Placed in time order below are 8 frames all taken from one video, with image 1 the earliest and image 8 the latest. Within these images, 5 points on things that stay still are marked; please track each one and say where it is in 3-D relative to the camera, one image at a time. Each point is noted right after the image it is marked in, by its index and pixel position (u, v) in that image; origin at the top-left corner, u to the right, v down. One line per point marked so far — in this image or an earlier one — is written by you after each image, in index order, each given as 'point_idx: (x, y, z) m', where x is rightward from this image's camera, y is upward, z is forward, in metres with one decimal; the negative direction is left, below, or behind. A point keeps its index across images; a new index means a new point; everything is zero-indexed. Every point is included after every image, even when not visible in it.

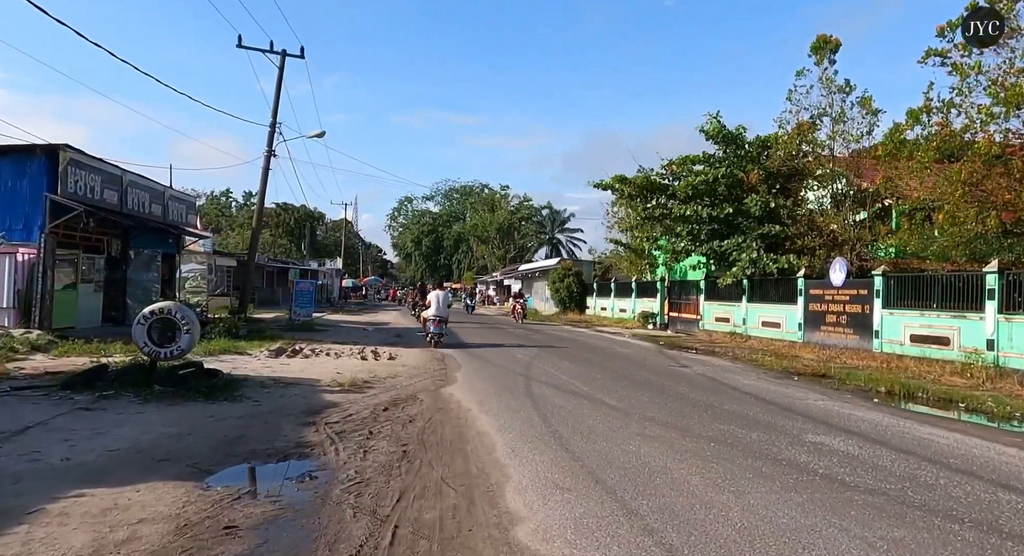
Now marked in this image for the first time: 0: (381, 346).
0: (-3.3, -1.7, +17.2) m
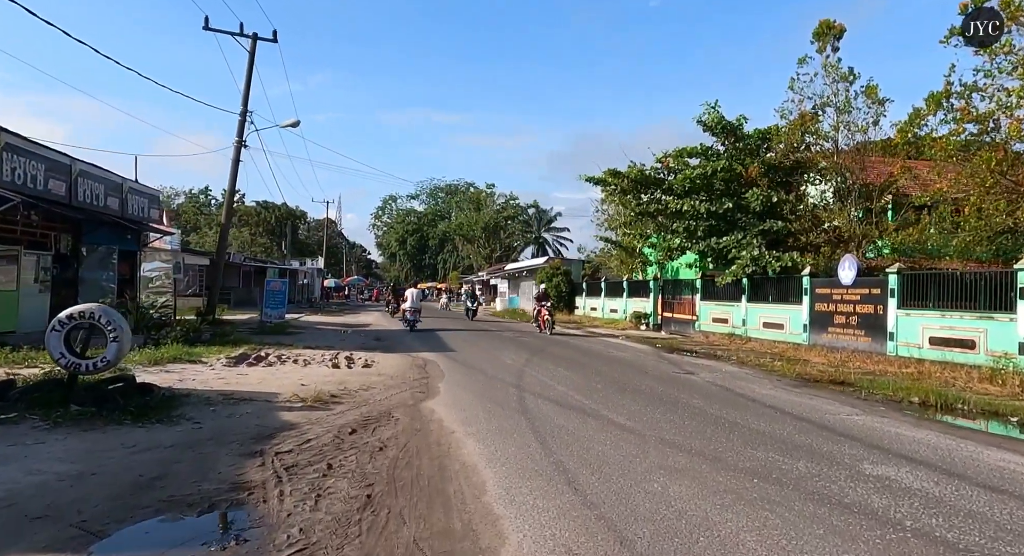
0: (-3.6, -1.7, +15.8) m
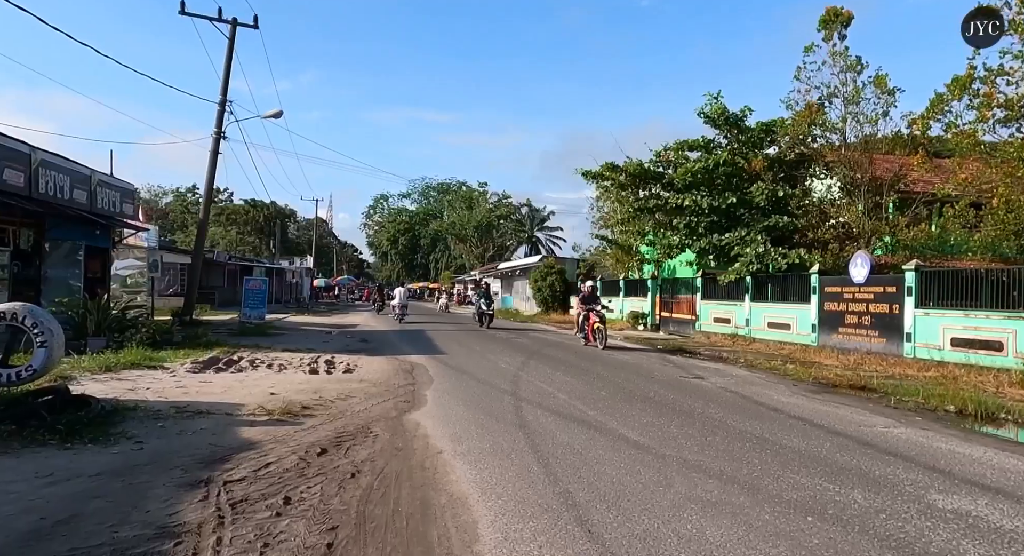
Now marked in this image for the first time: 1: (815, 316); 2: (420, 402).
0: (-3.7, -1.7, +14.7) m
1: (+8.1, -1.0, +18.3) m
2: (-1.2, -1.6, +8.9) m
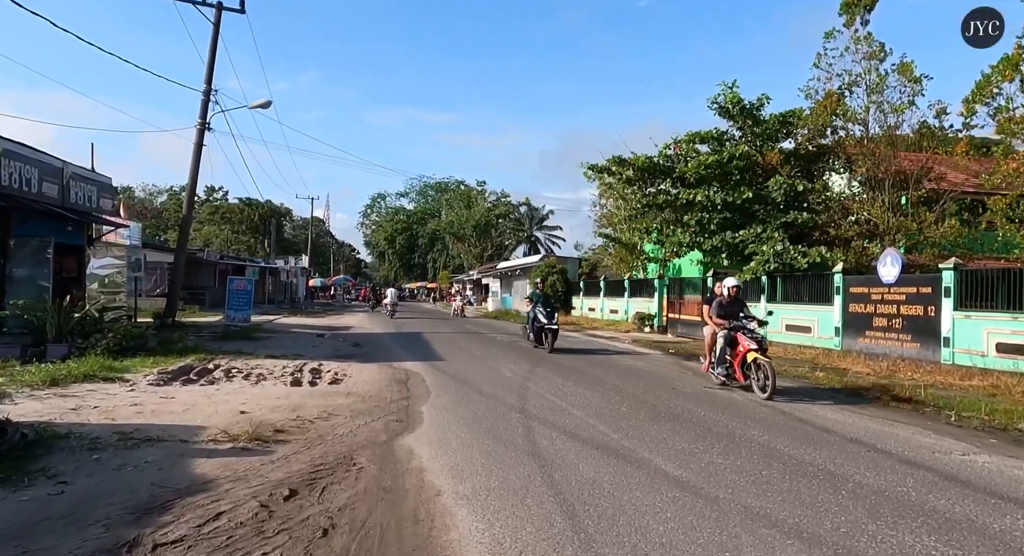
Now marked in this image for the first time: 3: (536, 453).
0: (-3.6, -1.7, +13.5) m
1: (+8.2, -1.0, +17.1) m
2: (-1.1, -1.6, +7.7) m
3: (+0.2, -1.6, +6.2) m
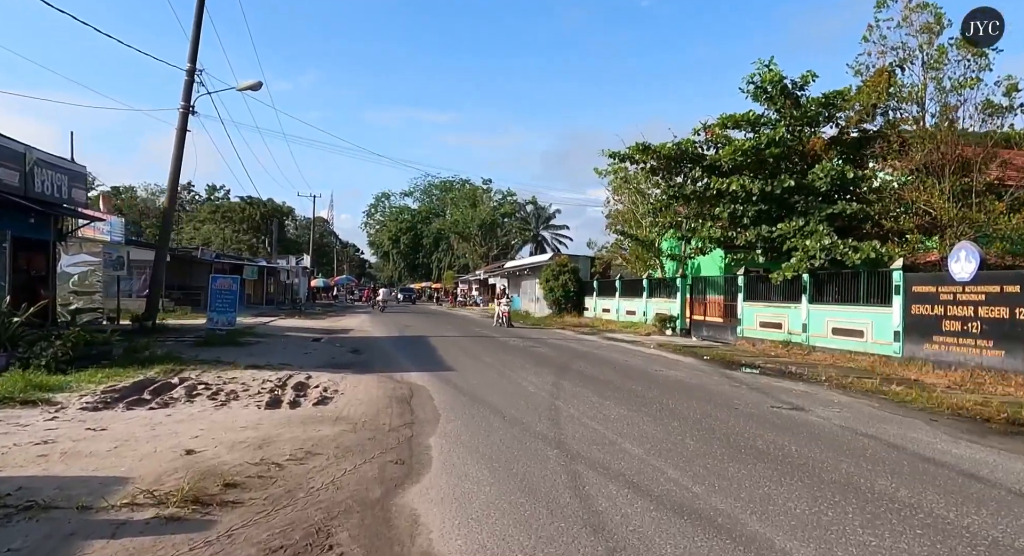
0: (-3.3, -1.6, +11.6) m
1: (+8.6, -1.0, +15.1) m
2: (-0.8, -1.6, +5.8) m
3: (+0.5, -1.5, +4.3) m
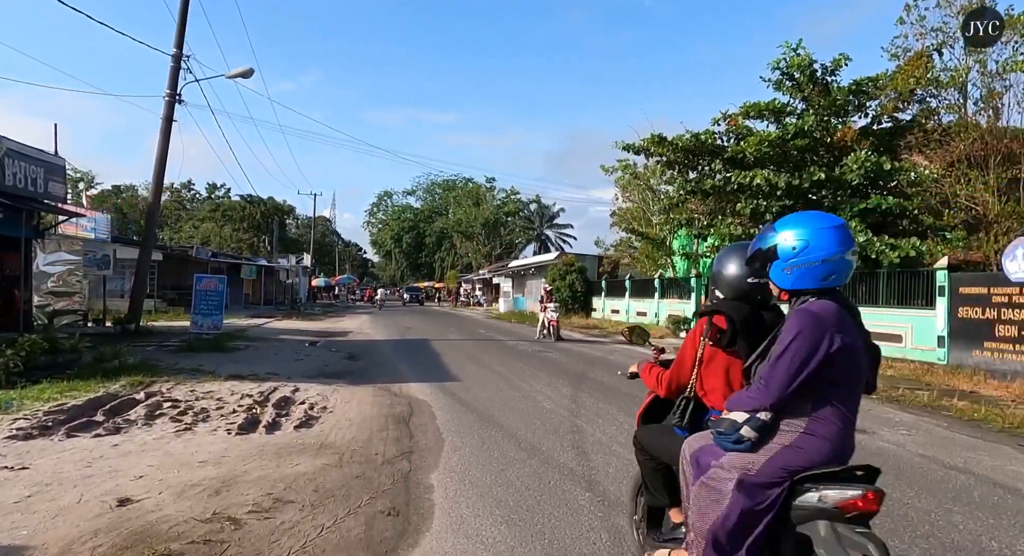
0: (-3.1, -1.6, +10.4) m
1: (+8.8, -1.0, +13.9) m
2: (-0.6, -1.6, +4.6) m
3: (+0.7, -1.5, +3.1) m
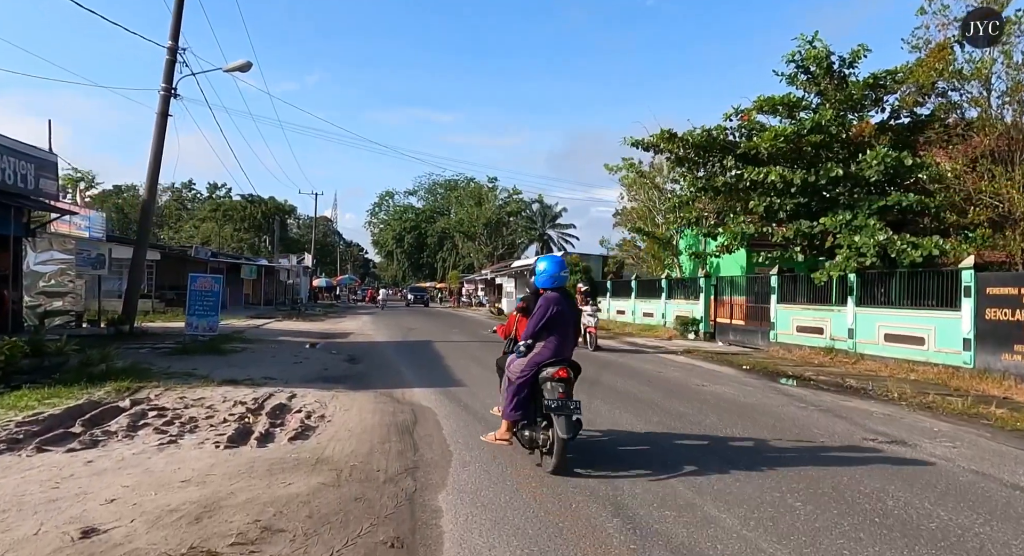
0: (-2.9, -1.6, +9.9) m
1: (+8.9, -1.0, +13.3) m
2: (-0.5, -1.6, +4.0) m
3: (+0.8, -1.5, +2.5) m
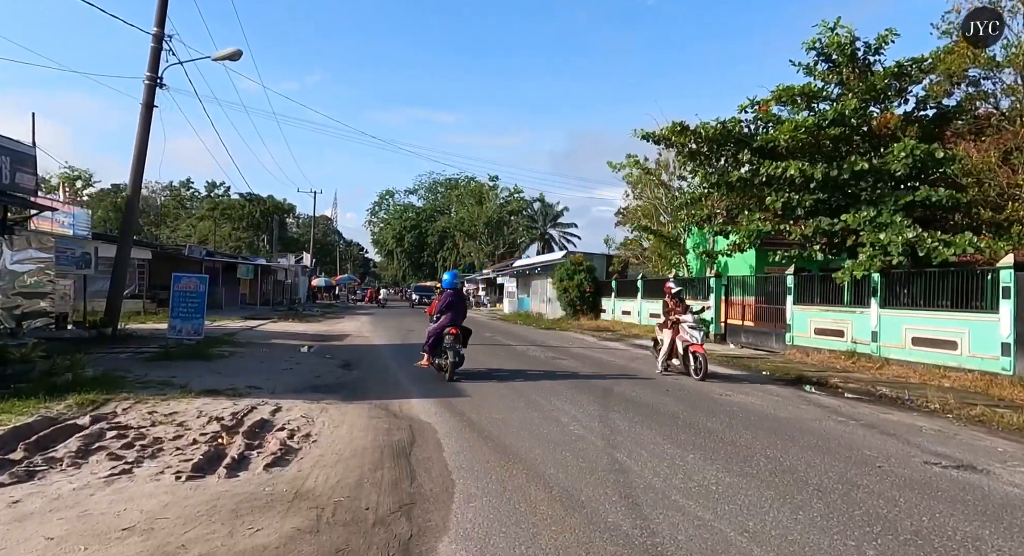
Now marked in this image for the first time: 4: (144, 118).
0: (-2.8, -1.6, +9.0) m
1: (+9.0, -1.0, +12.4) m
2: (-0.4, -1.6, +3.1) m
3: (+0.9, -1.5, +1.6) m
4: (-8.8, +3.8, +16.2) m
